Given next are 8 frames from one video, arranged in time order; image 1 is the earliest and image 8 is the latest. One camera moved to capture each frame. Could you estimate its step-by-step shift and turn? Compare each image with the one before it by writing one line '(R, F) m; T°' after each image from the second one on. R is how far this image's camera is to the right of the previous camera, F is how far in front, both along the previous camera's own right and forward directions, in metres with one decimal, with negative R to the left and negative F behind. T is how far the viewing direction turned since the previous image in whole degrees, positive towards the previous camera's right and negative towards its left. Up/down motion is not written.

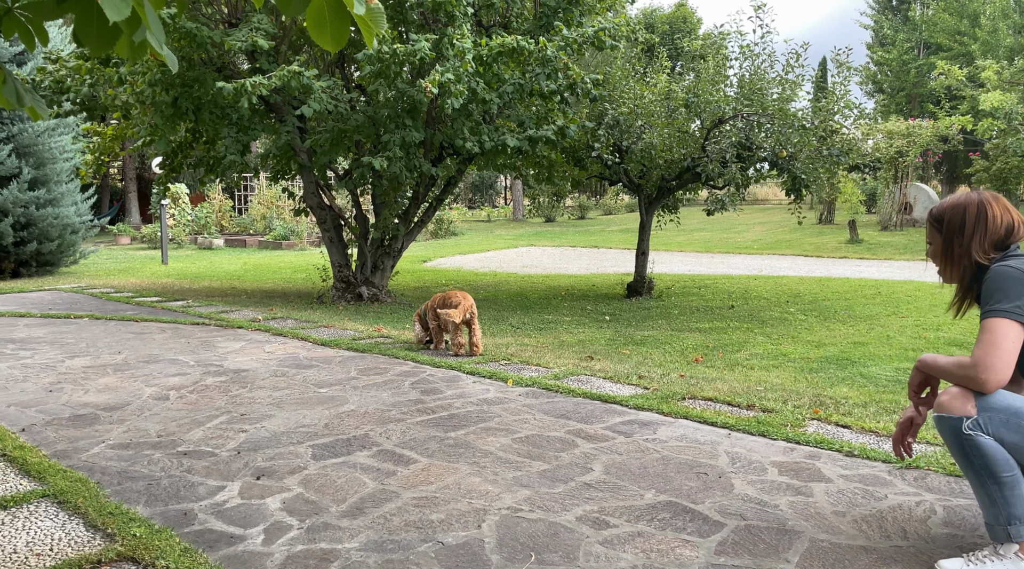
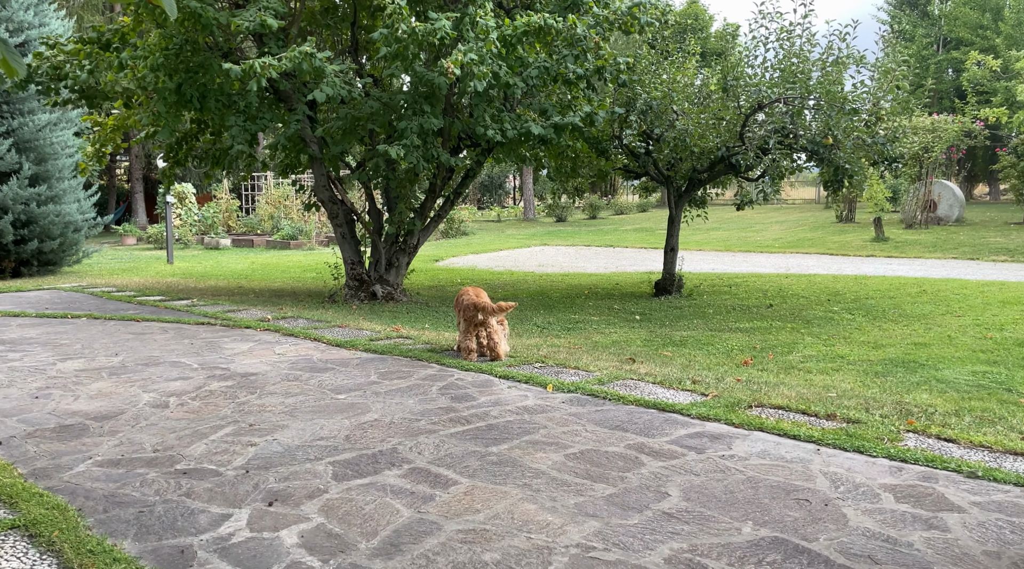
(-0.2, +0.7) m; 0°
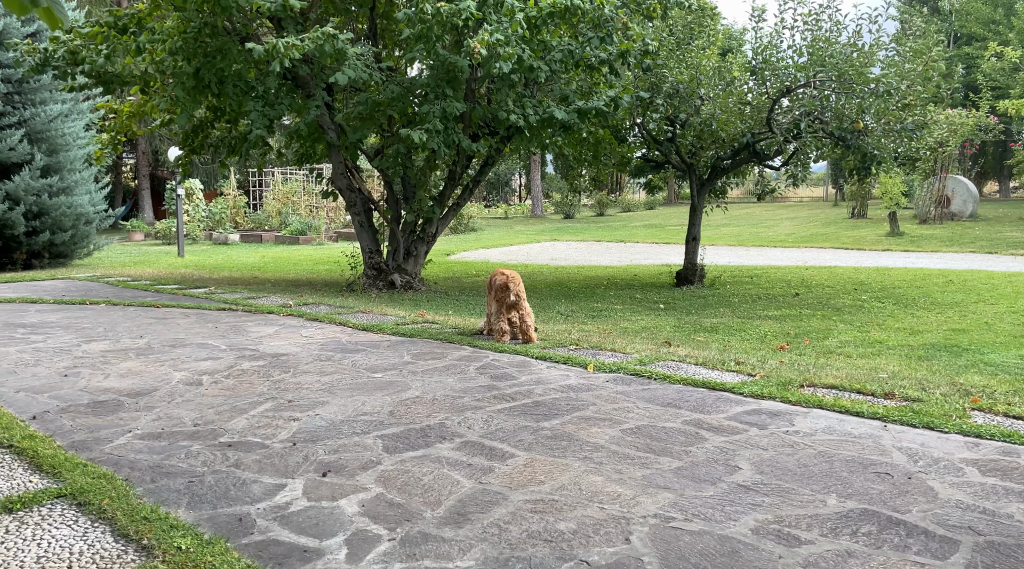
(-0.2, +0.1) m; 0°
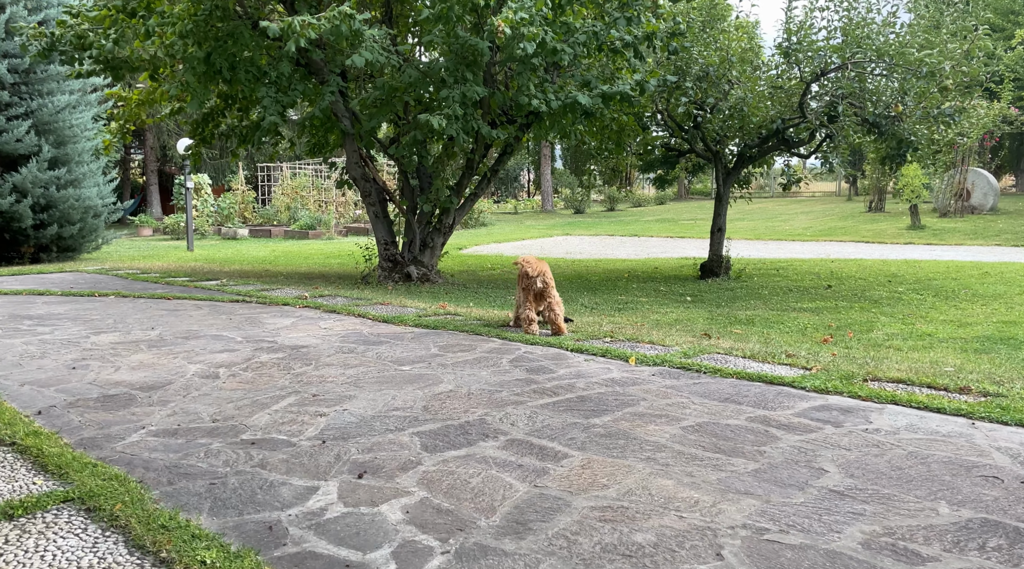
(-0.2, +0.3) m; 0°
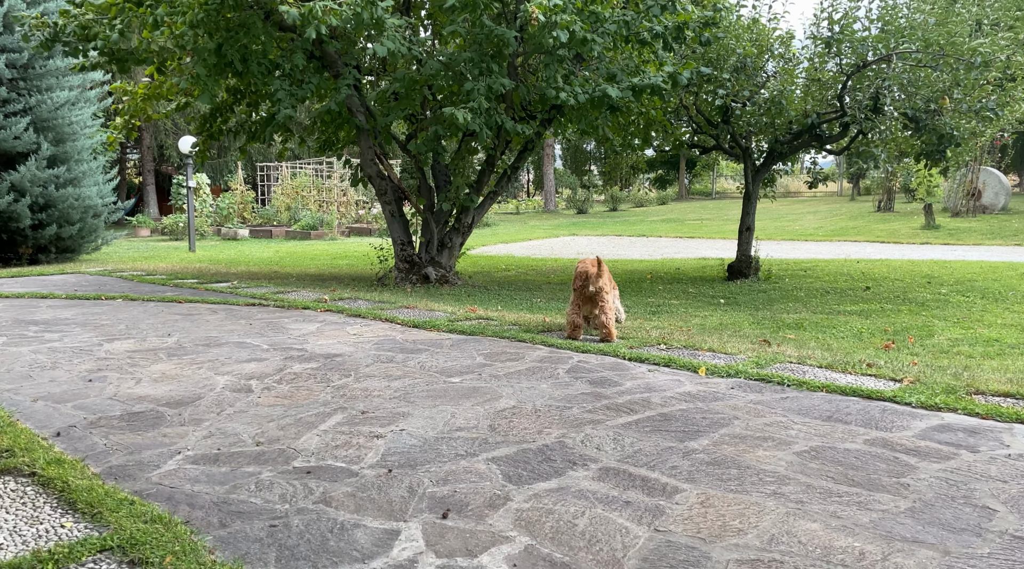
(-0.3, +0.4) m; 0°
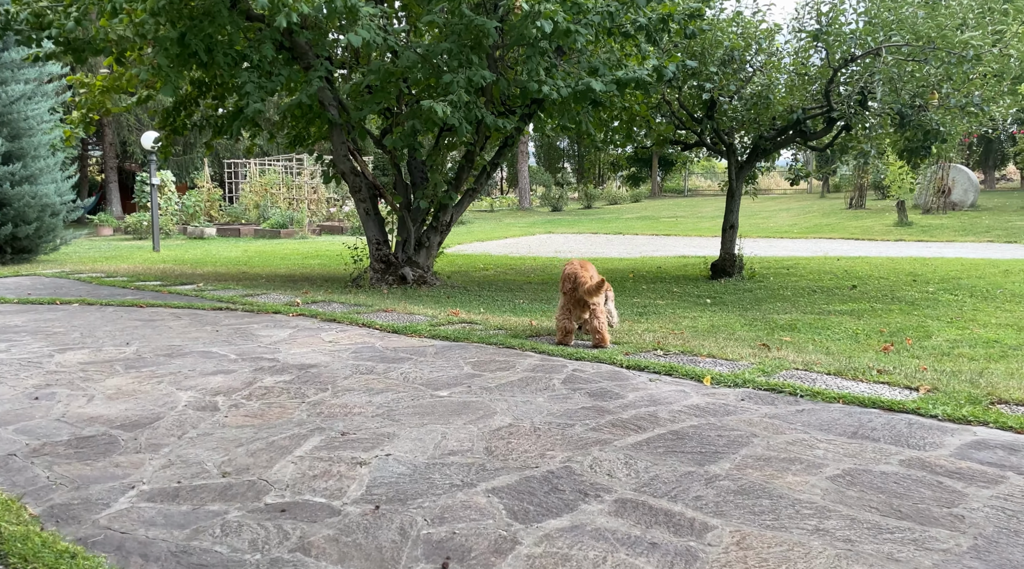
(-0.1, +0.4) m; +2°
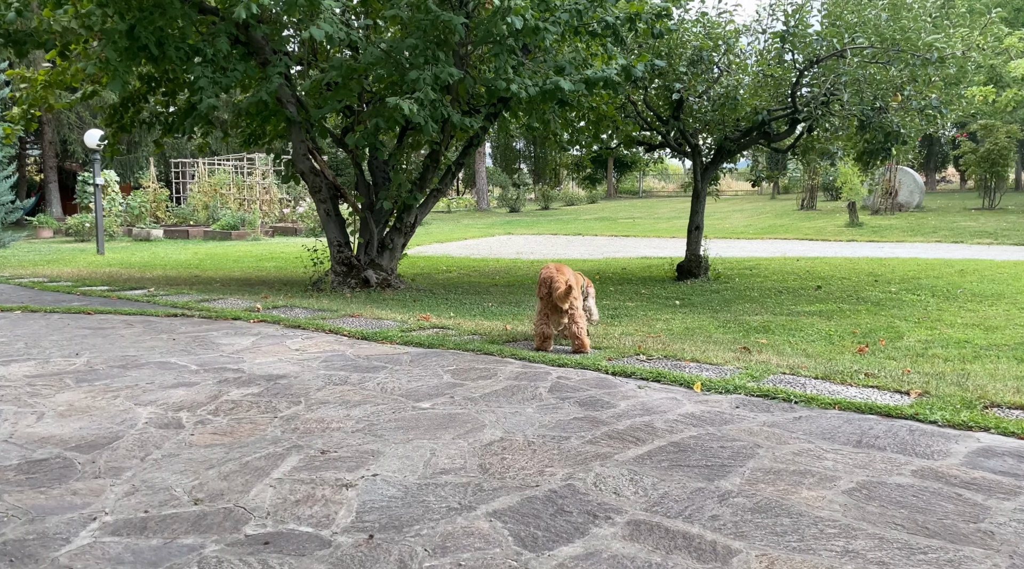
(-0.1, +0.2) m; +3°
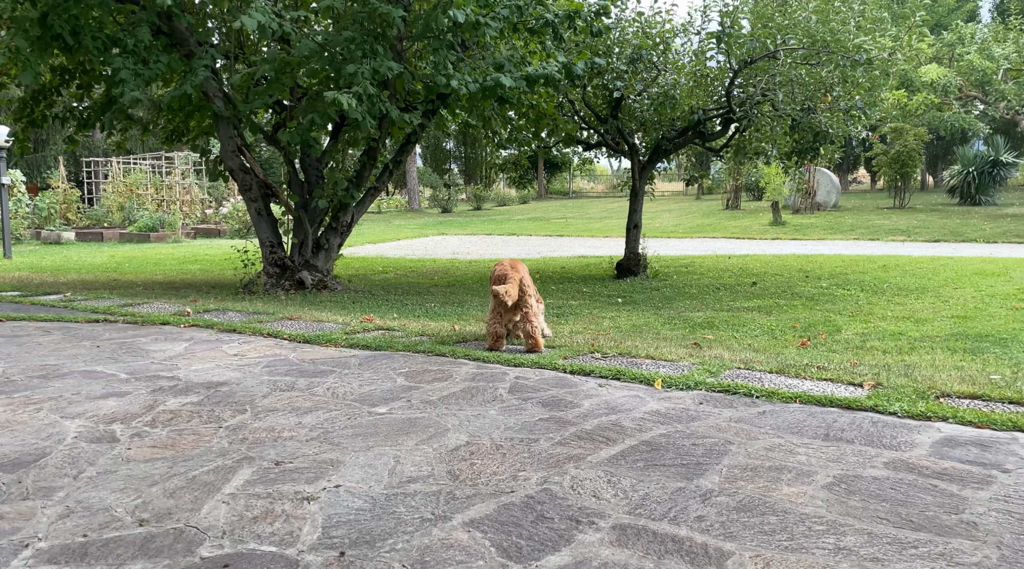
(-0.1, +0.1) m; +5°
